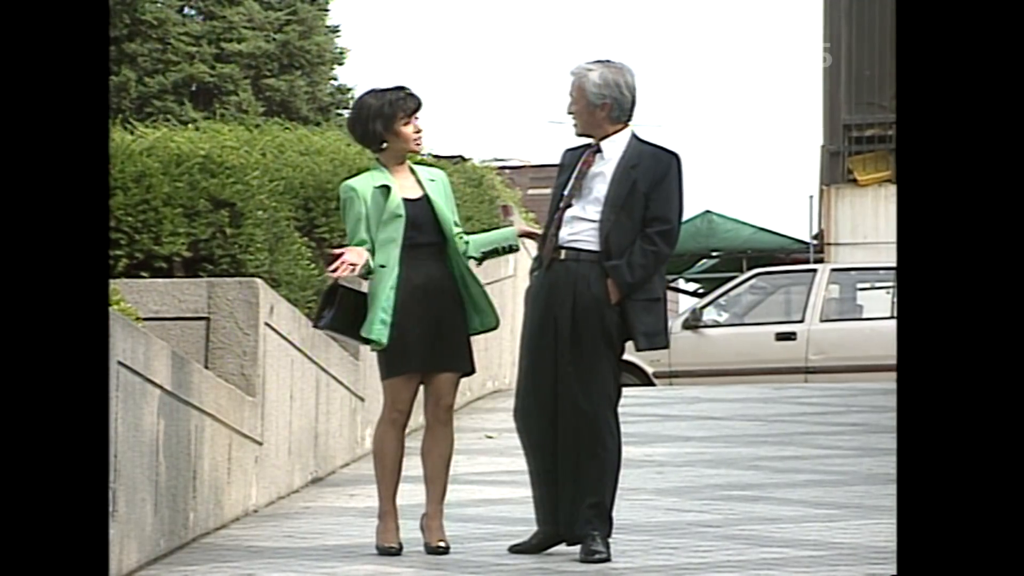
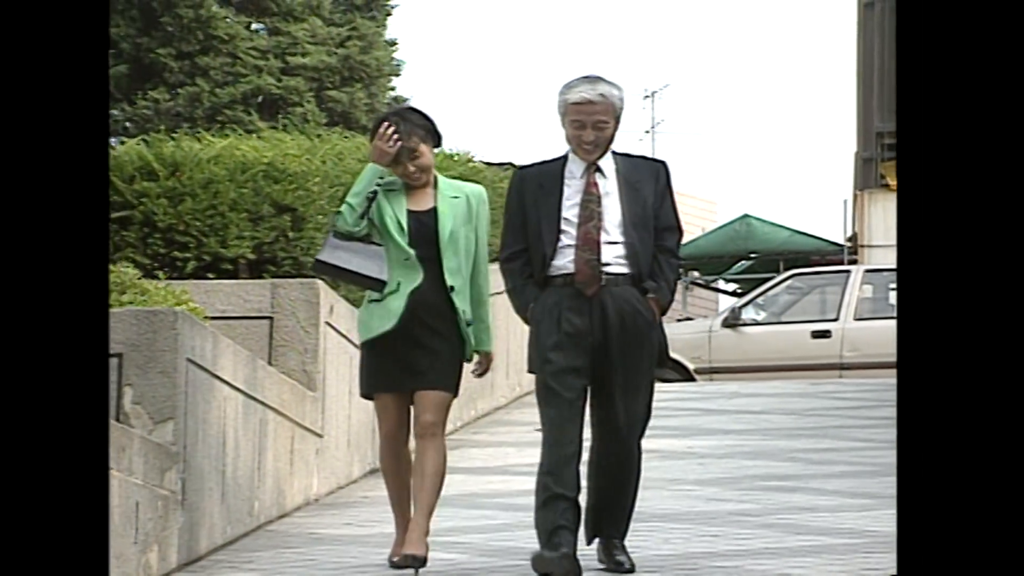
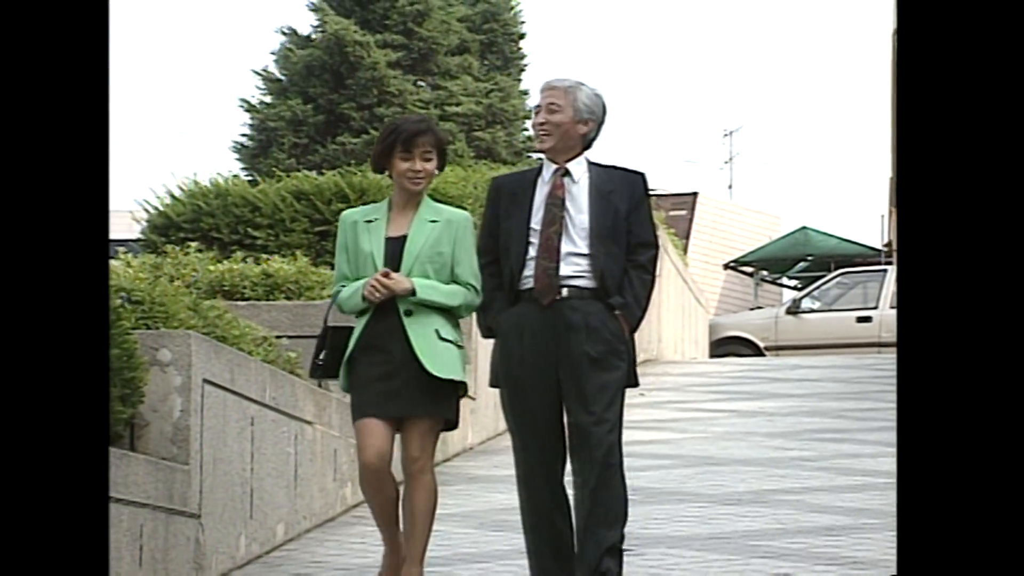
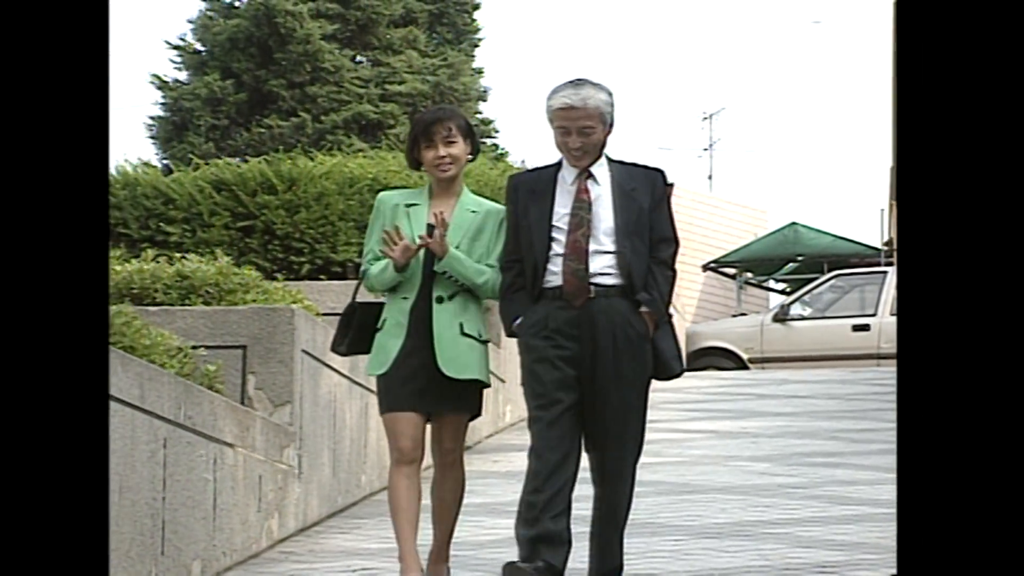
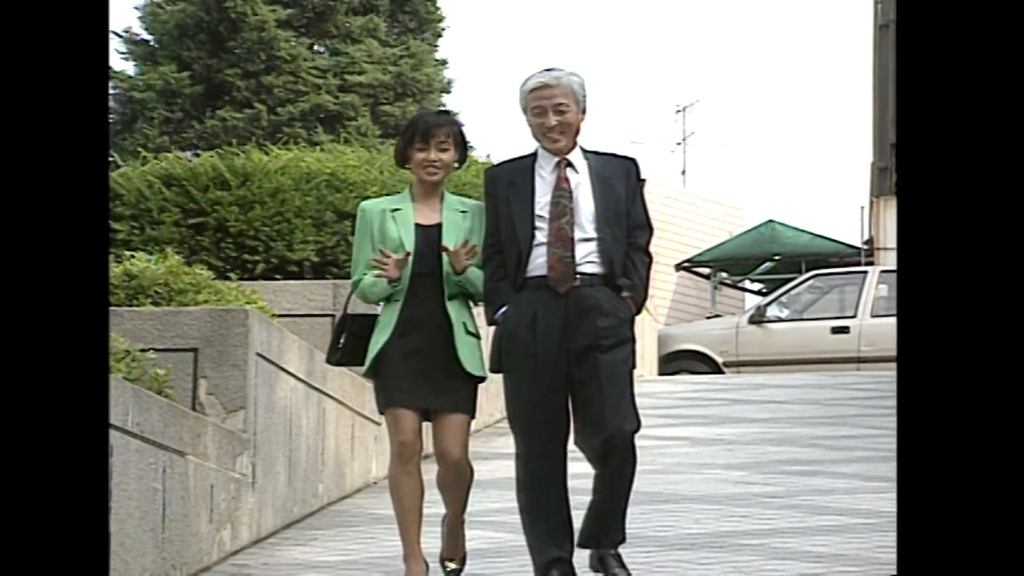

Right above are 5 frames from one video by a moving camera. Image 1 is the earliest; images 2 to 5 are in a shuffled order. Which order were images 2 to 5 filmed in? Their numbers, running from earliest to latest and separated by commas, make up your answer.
2, 5, 4, 3
